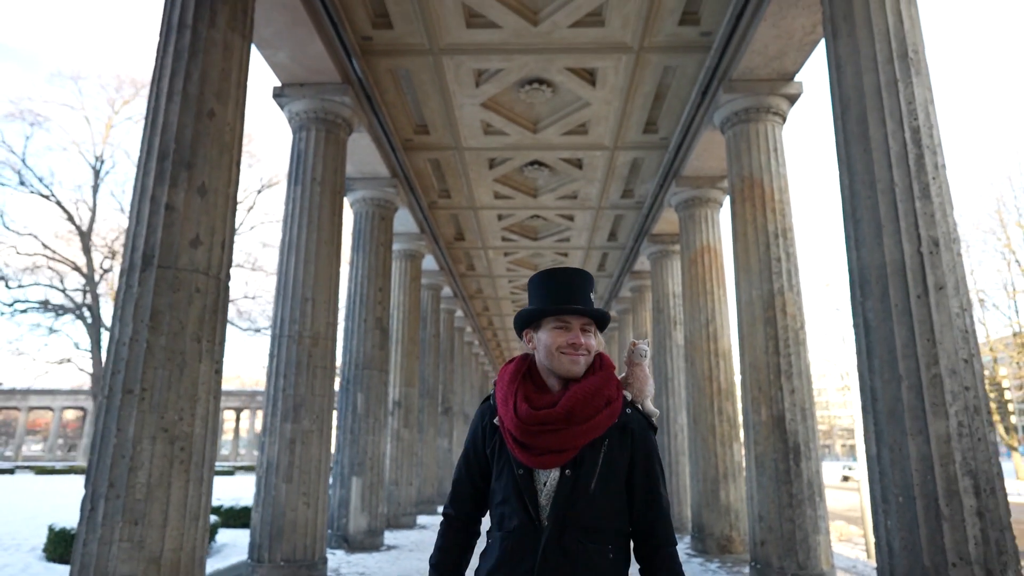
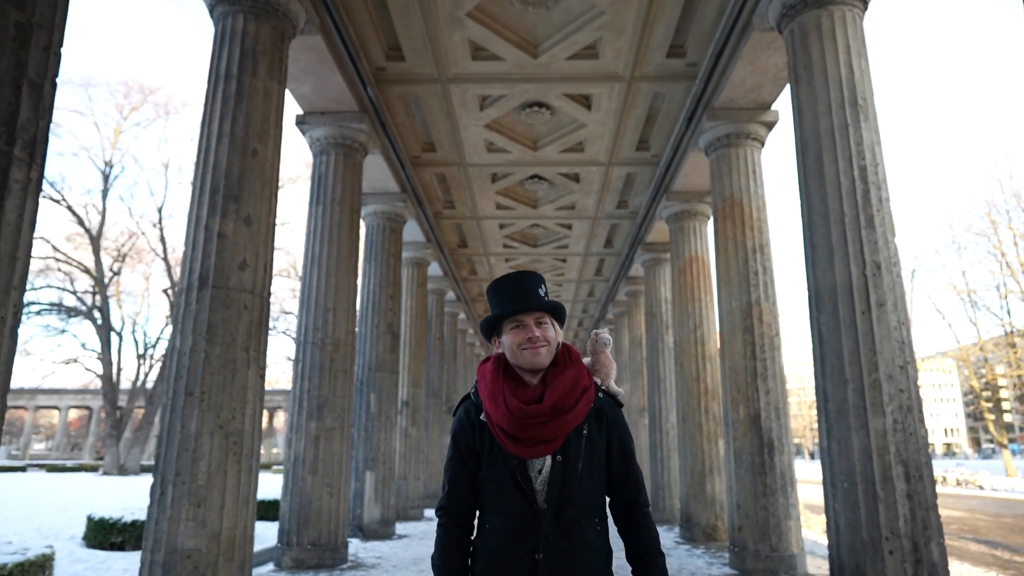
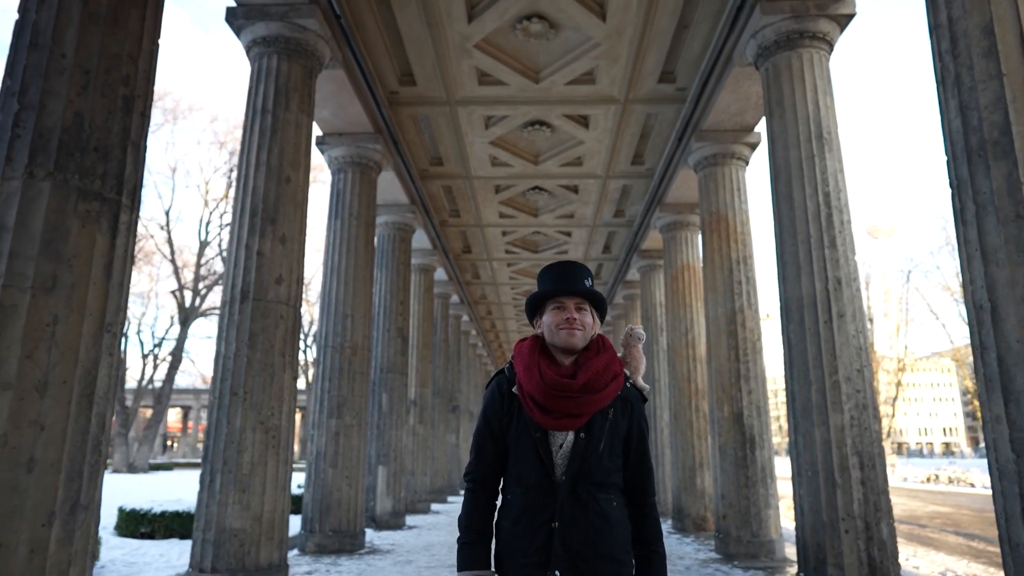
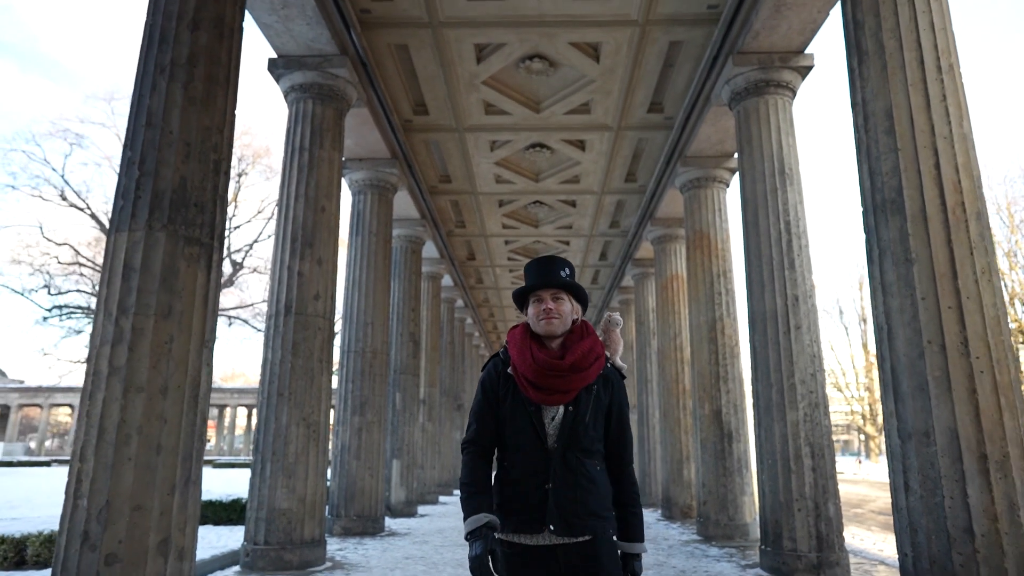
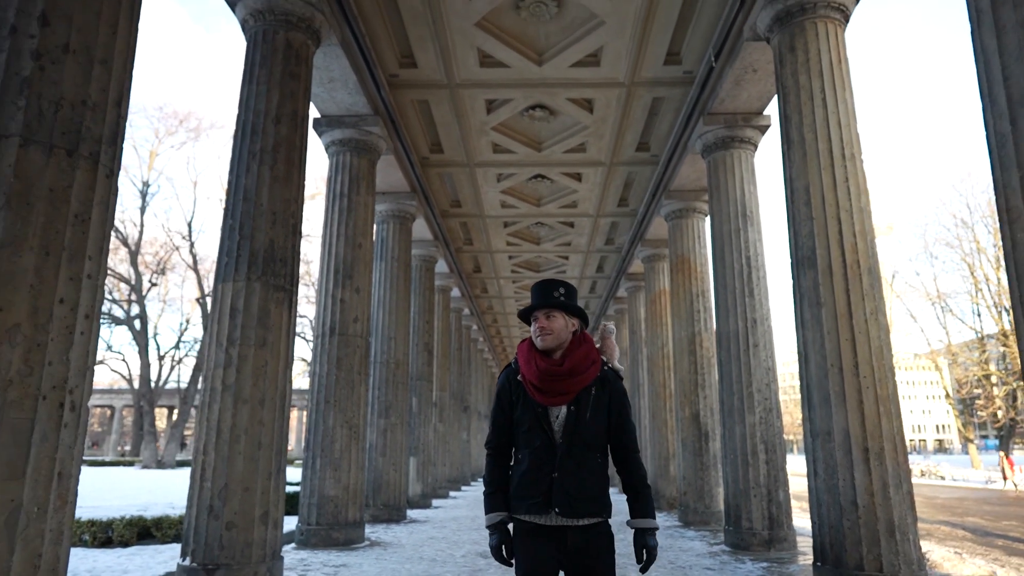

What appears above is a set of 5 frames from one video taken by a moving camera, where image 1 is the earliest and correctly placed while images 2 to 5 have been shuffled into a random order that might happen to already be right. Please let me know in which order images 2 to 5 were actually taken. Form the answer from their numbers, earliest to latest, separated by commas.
2, 3, 4, 5
